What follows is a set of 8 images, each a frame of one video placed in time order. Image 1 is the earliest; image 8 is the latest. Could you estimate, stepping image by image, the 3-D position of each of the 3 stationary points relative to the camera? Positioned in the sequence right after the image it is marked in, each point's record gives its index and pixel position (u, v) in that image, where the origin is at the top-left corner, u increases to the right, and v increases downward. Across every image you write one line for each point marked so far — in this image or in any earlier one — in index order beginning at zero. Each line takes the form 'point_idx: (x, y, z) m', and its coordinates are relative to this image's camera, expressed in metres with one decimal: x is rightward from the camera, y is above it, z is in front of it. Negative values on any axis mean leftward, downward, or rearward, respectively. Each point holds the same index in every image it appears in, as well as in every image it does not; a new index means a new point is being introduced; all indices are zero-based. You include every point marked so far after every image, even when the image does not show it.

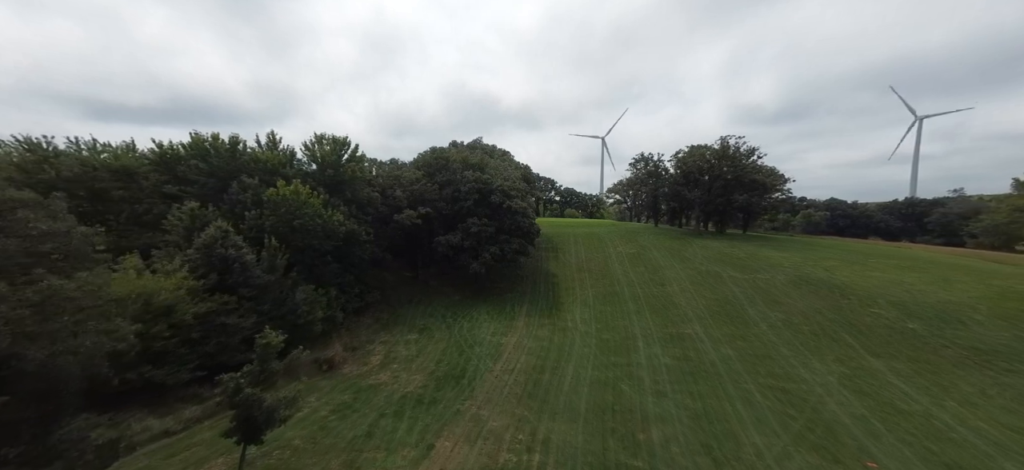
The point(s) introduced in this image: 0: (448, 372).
0: (-3.1, -6.6, +18.2) m
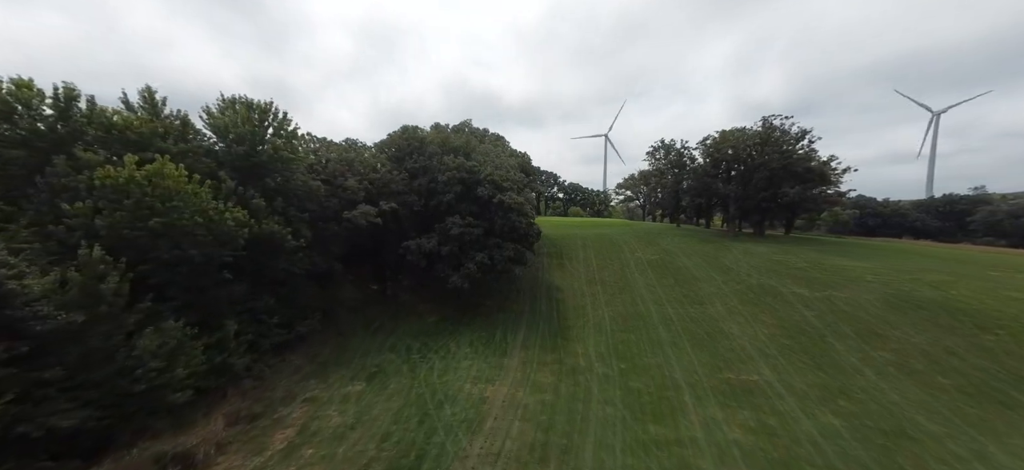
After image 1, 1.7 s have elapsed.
0: (-3.6, -6.8, +11.3) m
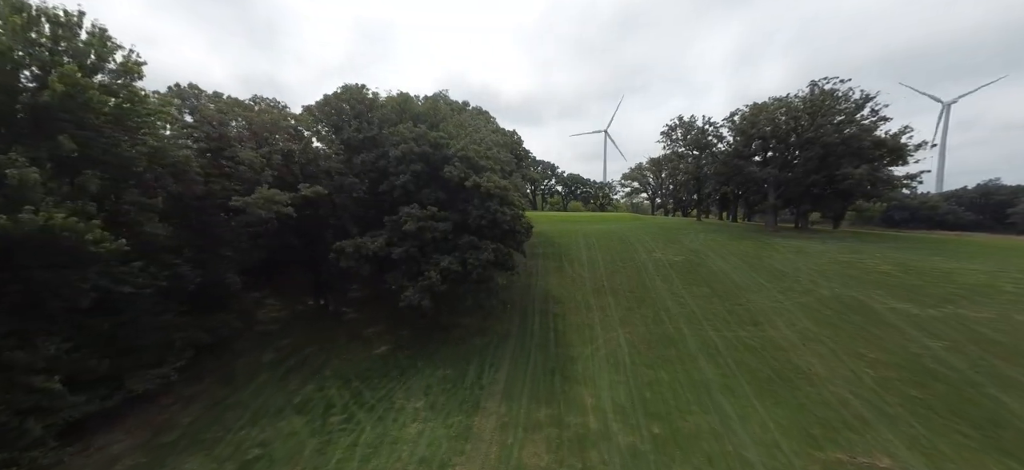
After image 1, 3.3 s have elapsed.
0: (-4.4, -6.7, +4.8) m
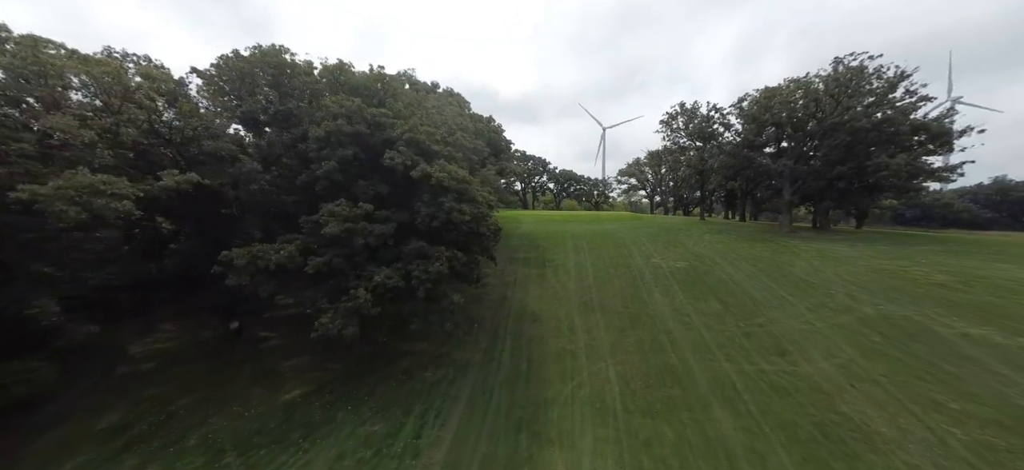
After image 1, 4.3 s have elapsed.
0: (-5.8, -6.9, +1.0) m
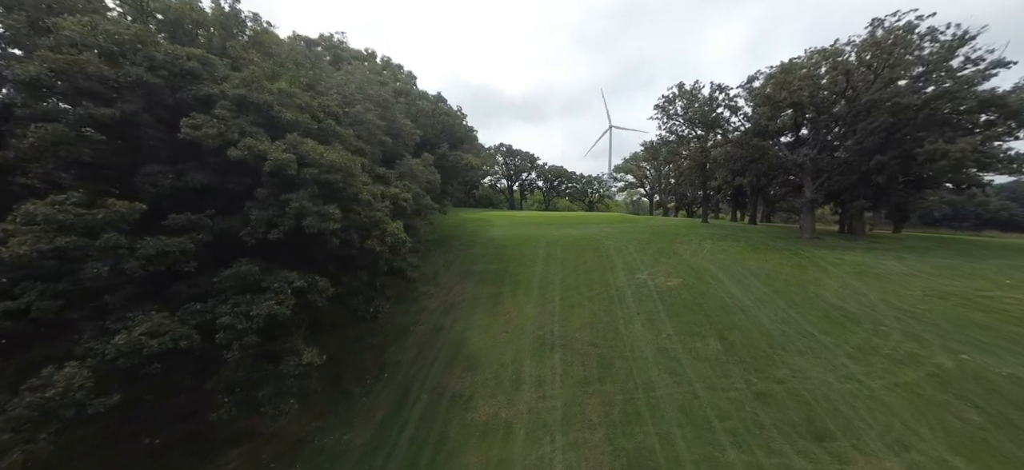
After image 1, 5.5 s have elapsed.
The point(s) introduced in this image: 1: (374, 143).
0: (-8.5, -7.4, -3.7) m
1: (-4.6, +3.0, +12.0) m
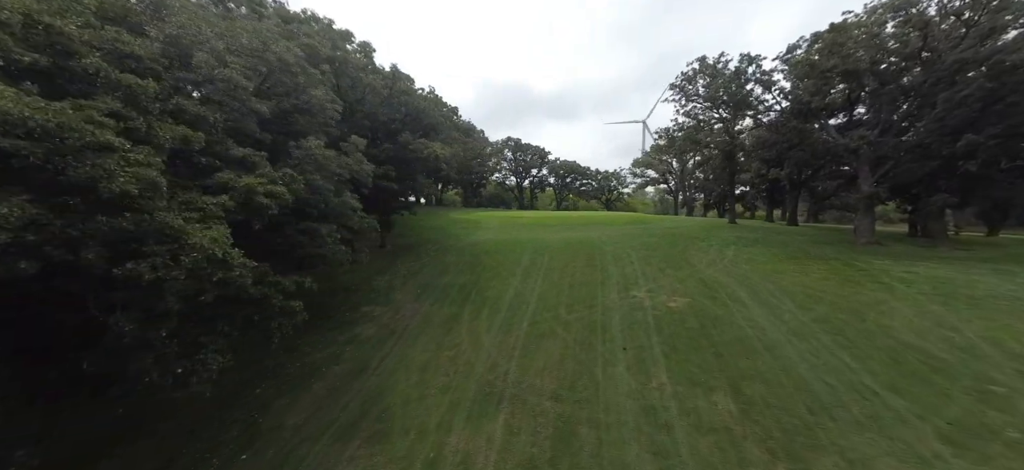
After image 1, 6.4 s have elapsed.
0: (-11.4, -7.8, -6.6) m
1: (-6.4, +2.7, +8.7) m
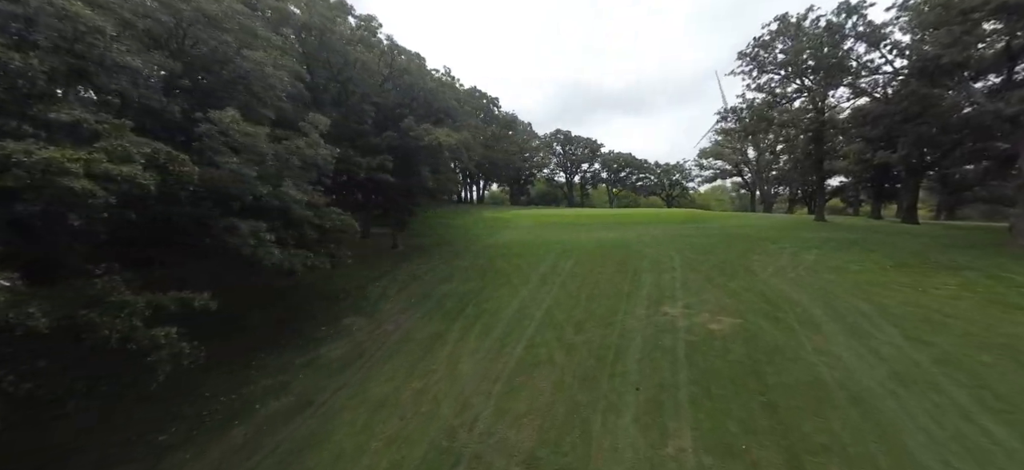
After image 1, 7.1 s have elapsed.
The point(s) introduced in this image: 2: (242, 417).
0: (-14.8, -7.8, -7.1) m
1: (-7.2, +2.7, +7.1) m
2: (-5.9, -3.9, +8.8) m
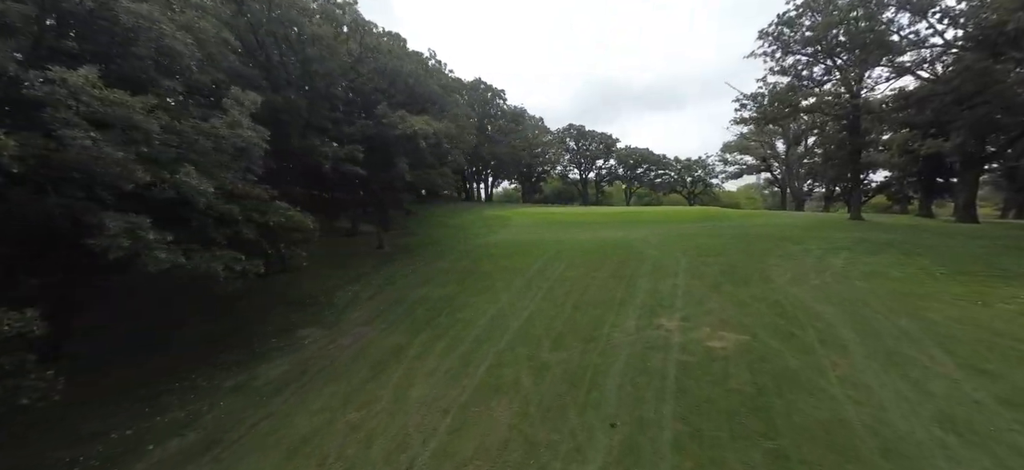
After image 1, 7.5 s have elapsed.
0: (-16.9, -7.8, -7.6) m
1: (-8.4, +2.7, +6.1) m
2: (-7.0, -3.9, +7.8) m
